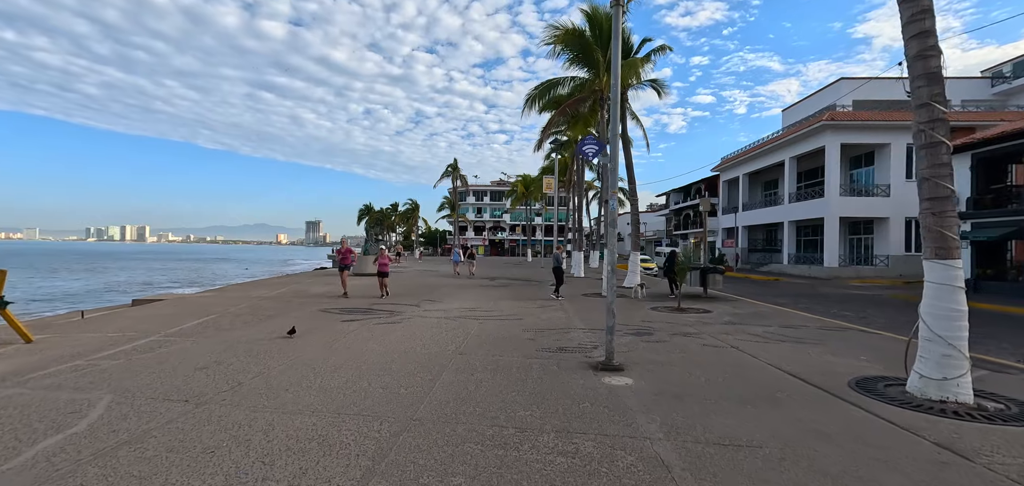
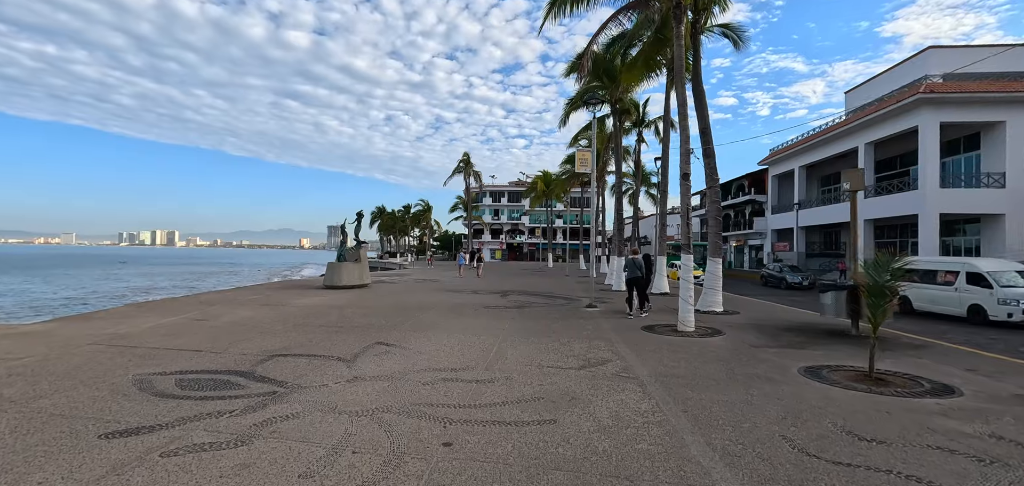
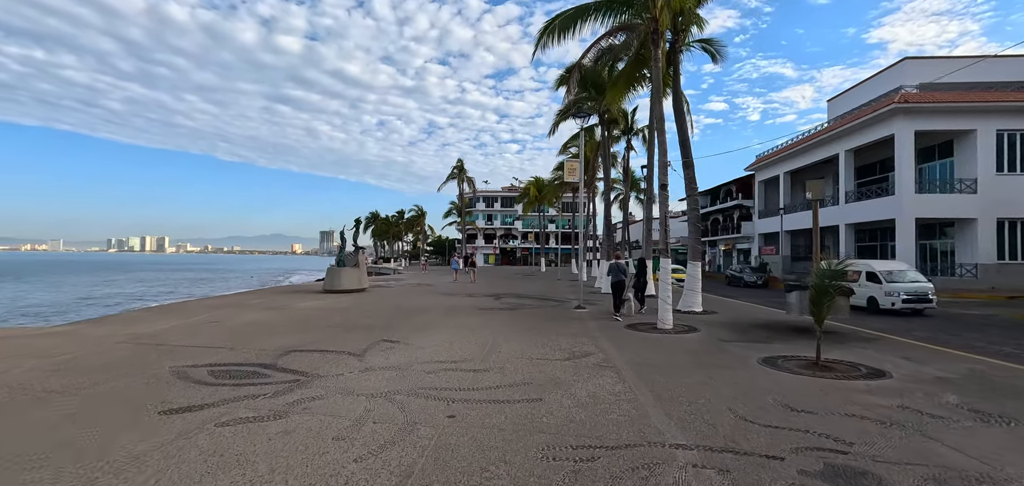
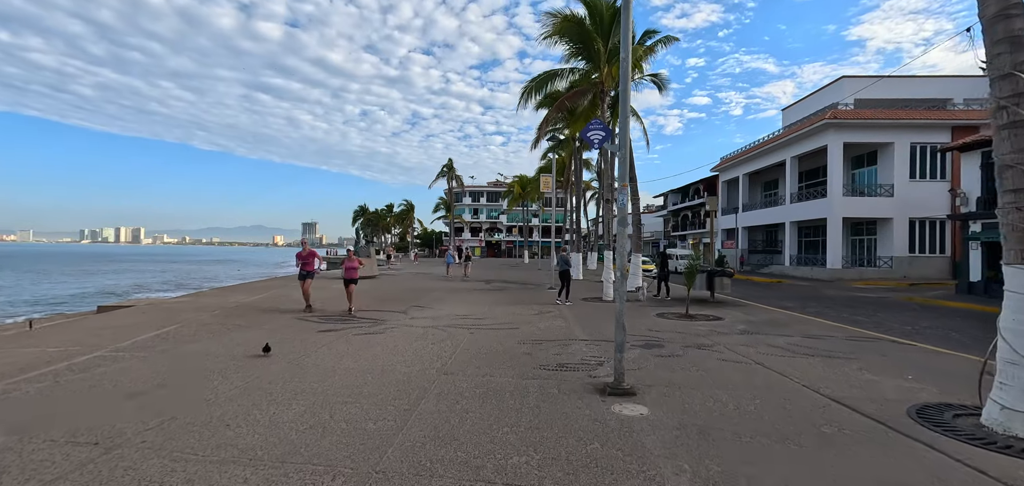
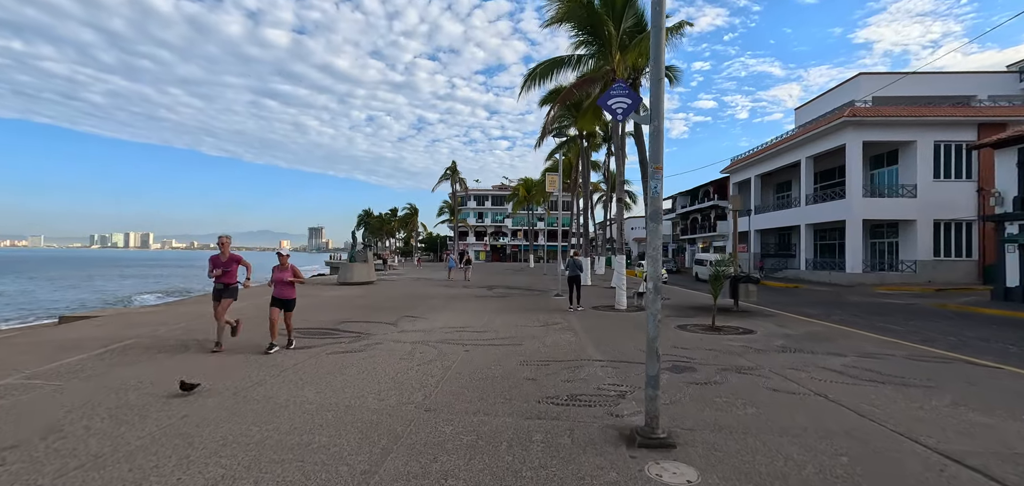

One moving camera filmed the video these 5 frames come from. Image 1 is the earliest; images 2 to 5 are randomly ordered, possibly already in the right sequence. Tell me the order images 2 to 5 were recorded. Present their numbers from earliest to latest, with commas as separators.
4, 5, 3, 2
